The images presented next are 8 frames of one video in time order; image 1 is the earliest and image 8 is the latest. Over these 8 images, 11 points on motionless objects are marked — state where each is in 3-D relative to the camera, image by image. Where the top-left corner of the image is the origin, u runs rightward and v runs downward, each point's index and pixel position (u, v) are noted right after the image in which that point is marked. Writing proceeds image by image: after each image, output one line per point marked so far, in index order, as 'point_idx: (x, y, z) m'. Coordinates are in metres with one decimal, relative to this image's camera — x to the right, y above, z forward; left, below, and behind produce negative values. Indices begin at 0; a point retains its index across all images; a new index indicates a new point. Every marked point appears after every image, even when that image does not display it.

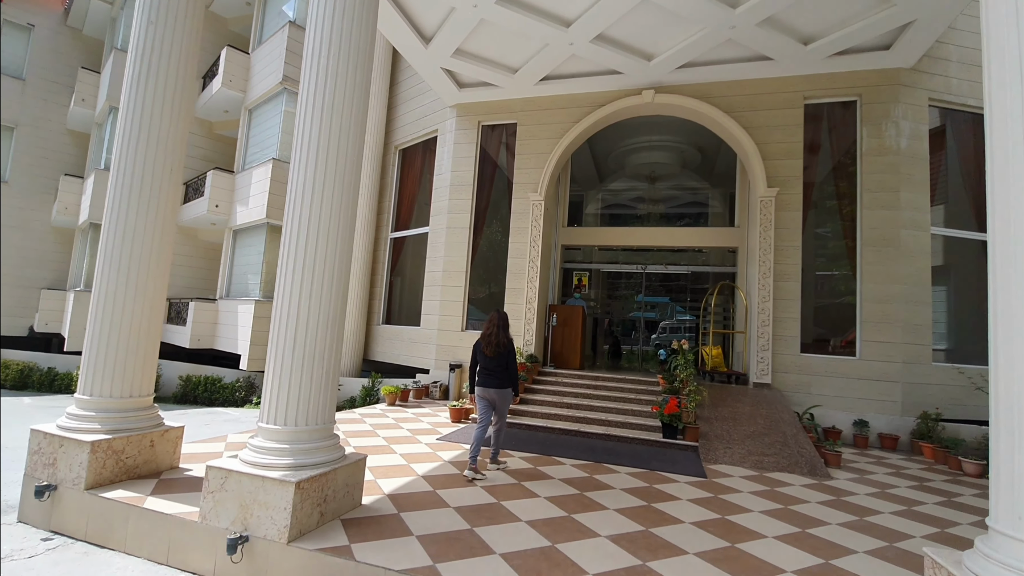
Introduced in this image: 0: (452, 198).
0: (-1.2, +1.7, +9.6) m
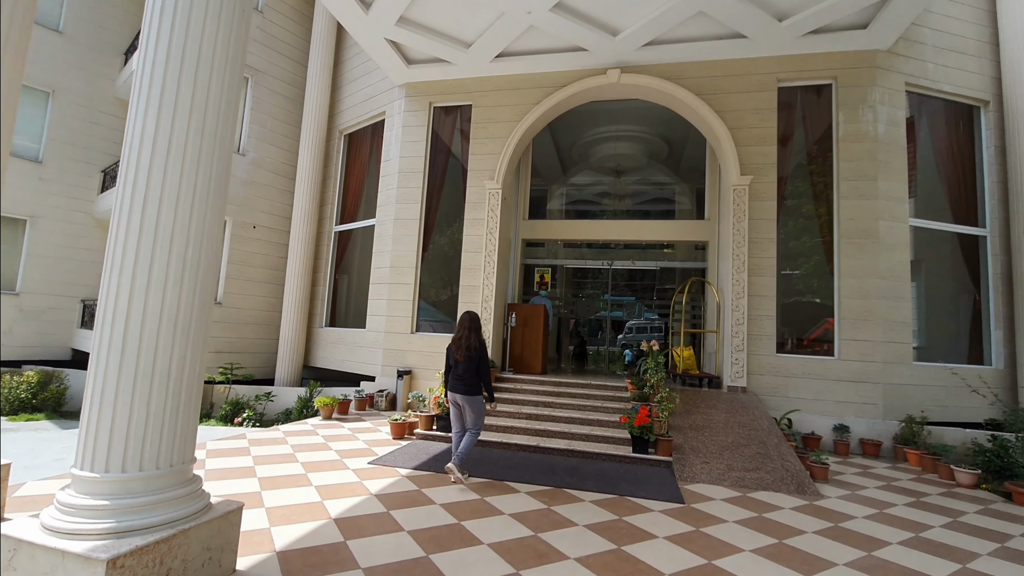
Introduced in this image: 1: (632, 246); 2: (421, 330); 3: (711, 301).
0: (-1.9, +1.8, +8.6) m
1: (+2.3, +0.8, +9.5) m
2: (-1.5, -0.7, +8.3) m
3: (+3.4, -0.2, +8.4) m
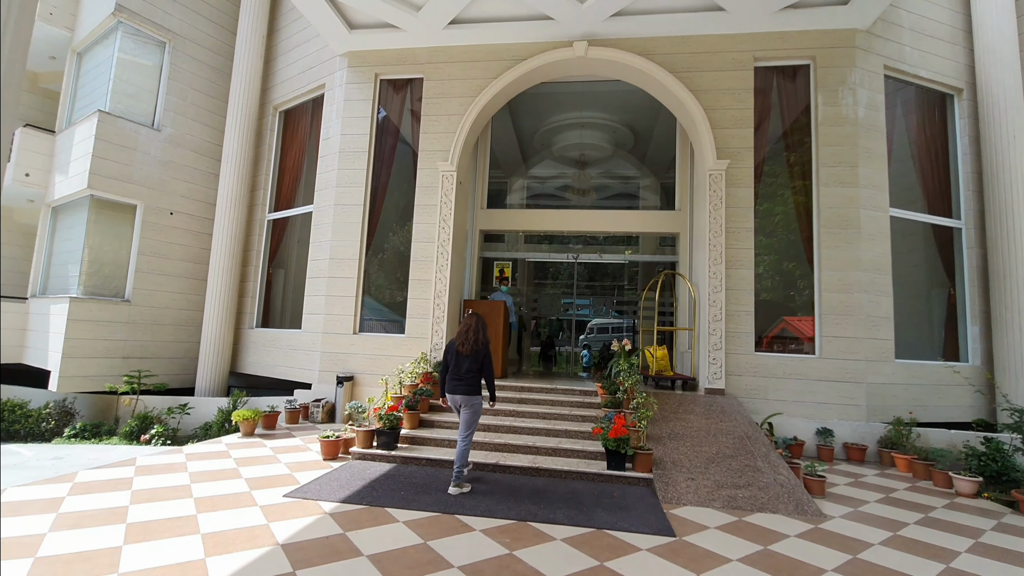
0: (-2.6, +1.8, +7.6) m
1: (+1.5, +0.9, +8.8) m
2: (-2.2, -0.6, +7.3) m
3: (+2.8, -0.1, +7.9) m
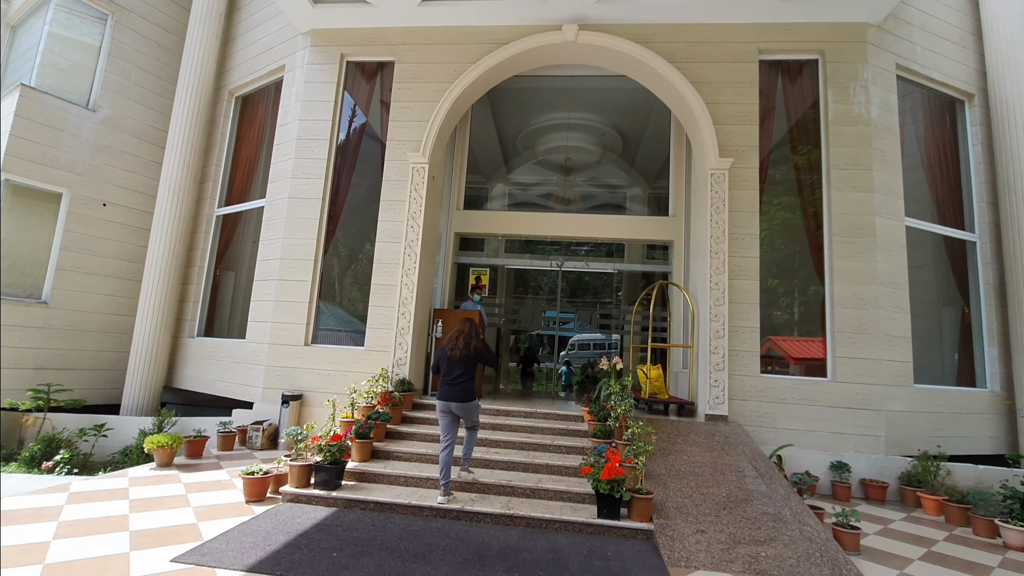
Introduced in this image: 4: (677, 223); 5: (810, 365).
0: (-2.9, +1.8, +6.8) m
1: (+1.2, +0.7, +8.1) m
2: (-2.5, -0.7, +6.4) m
3: (+2.4, -0.3, +7.1) m
4: (+2.5, +1.0, +7.5) m
5: (+3.5, -0.9, +5.7) m
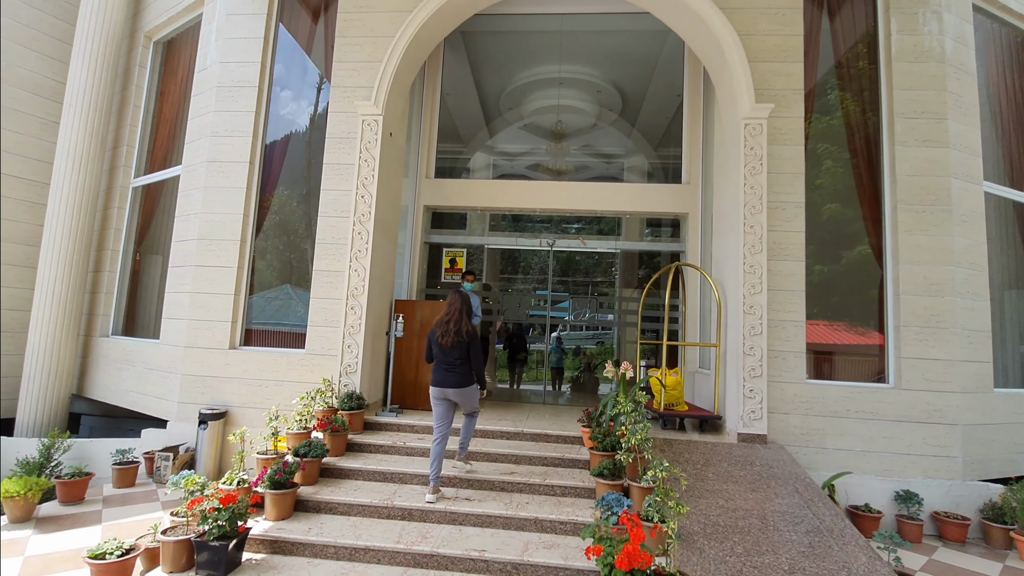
0: (-3.1, +1.9, +5.3) m
1: (+0.9, +0.9, +6.8) m
2: (-2.7, -0.6, +5.1) m
3: (+2.2, -0.1, +5.9) m
4: (+2.3, +1.2, +6.2) m
5: (+3.3, -0.7, +4.6) m
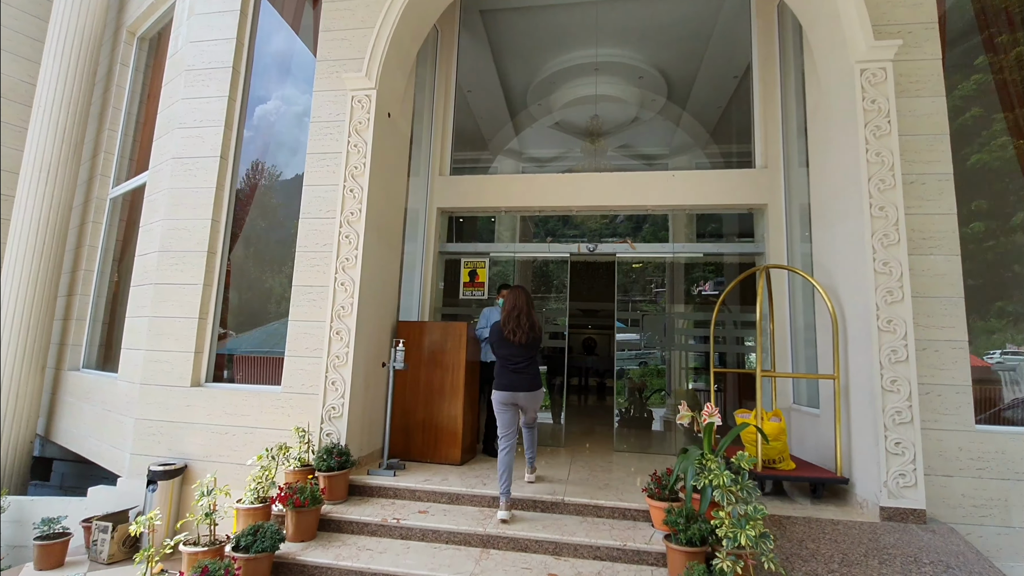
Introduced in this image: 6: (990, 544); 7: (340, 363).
0: (-2.9, +1.7, +4.5) m
1: (+1.3, +0.8, +5.6) m
2: (-2.4, -0.8, +4.1) m
3: (+2.5, -0.2, +4.6) m
4: (+2.6, +1.1, +4.9) m
5: (+3.5, -0.7, +3.1) m
6: (+2.9, -1.5, +3.0) m
7: (-1.3, -0.5, +3.7) m
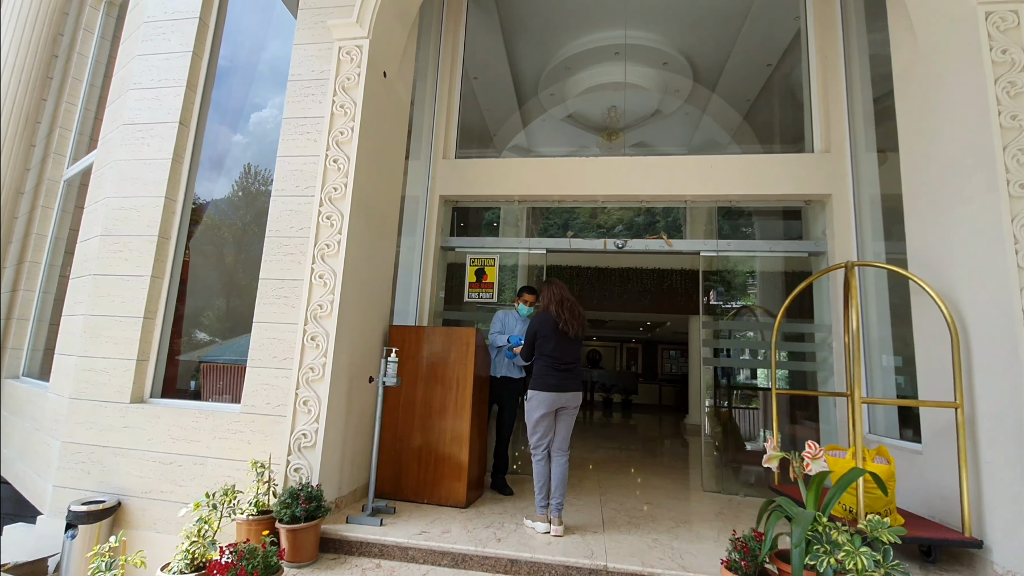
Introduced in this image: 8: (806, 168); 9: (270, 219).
0: (-2.7, +1.8, +3.7) m
1: (+1.4, +0.7, +4.8) m
2: (-2.3, -0.7, +3.3) m
3: (+2.6, -0.3, +3.8) m
4: (+2.7, +1.0, +4.2) m
5: (+3.6, -0.8, +2.4) m
6: (+3.0, -1.5, +2.2) m
7: (-1.1, -0.5, +2.9) m
8: (+2.5, +1.0, +4.3) m
9: (-1.6, +0.5, +3.3) m
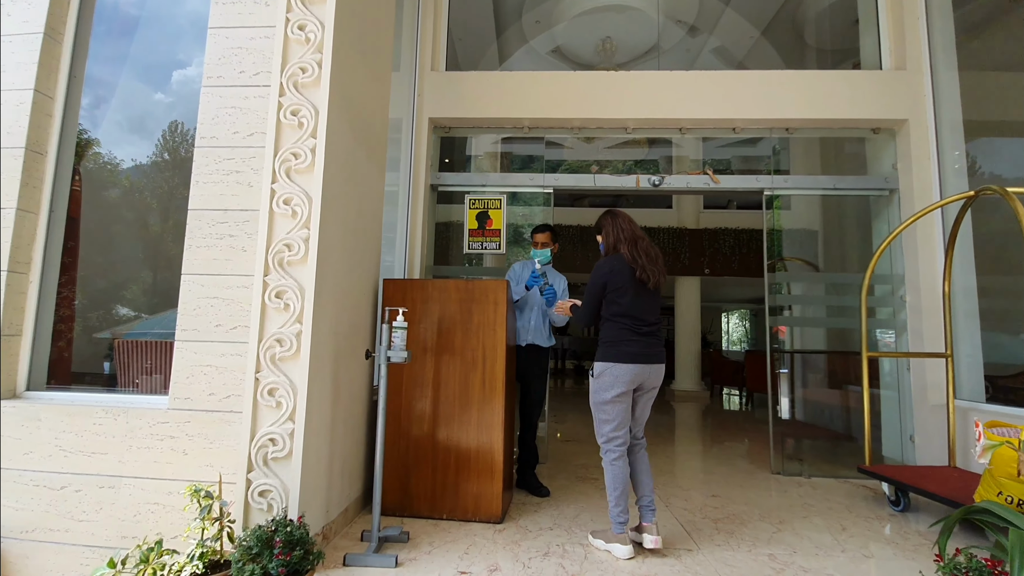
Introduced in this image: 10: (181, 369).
0: (-2.6, +2.0, +2.5) m
1: (+1.4, +1.1, +4.1) m
2: (-2.1, -0.5, +2.2) m
3: (+2.8, +0.1, +3.2) m
4: (+2.8, +1.4, +3.5) m
5: (+3.9, -0.4, +1.9) m
6: (+3.3, -1.3, +1.7) m
7: (-0.9, -0.2, +2.0) m
8: (+2.6, +1.4, +3.6) m
9: (-1.4, +0.7, +2.2) m
10: (-1.4, -0.3, +2.0) m
